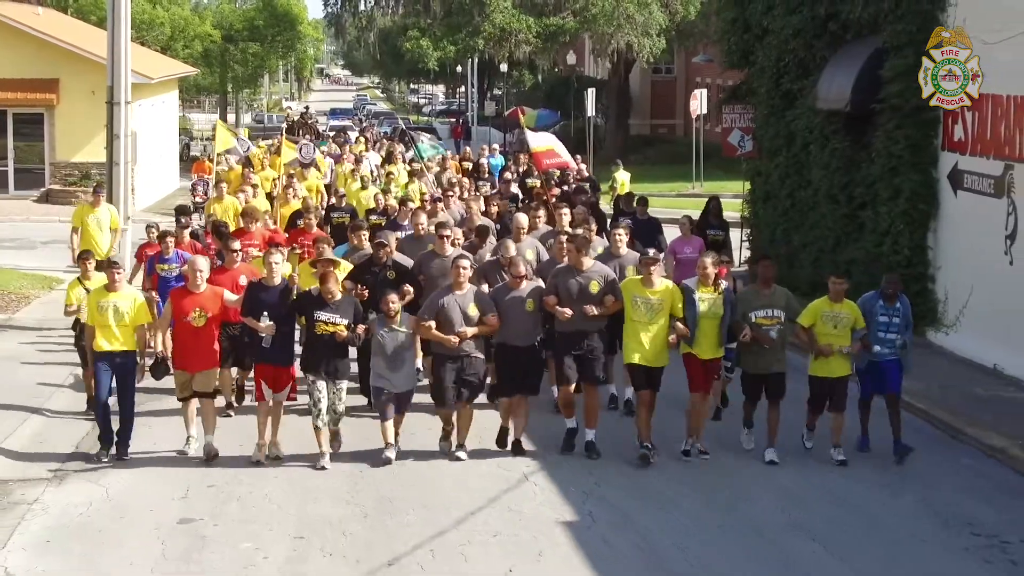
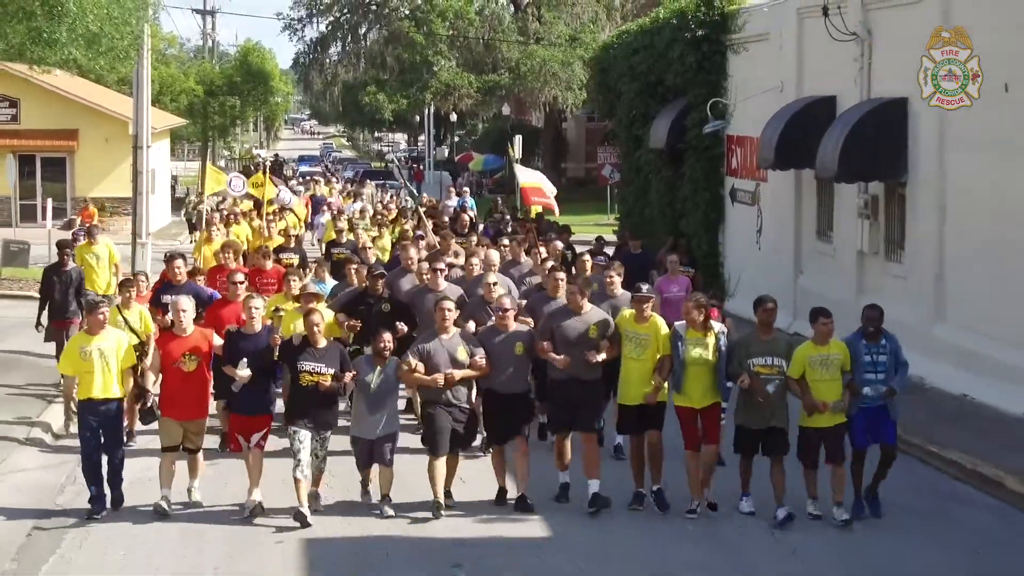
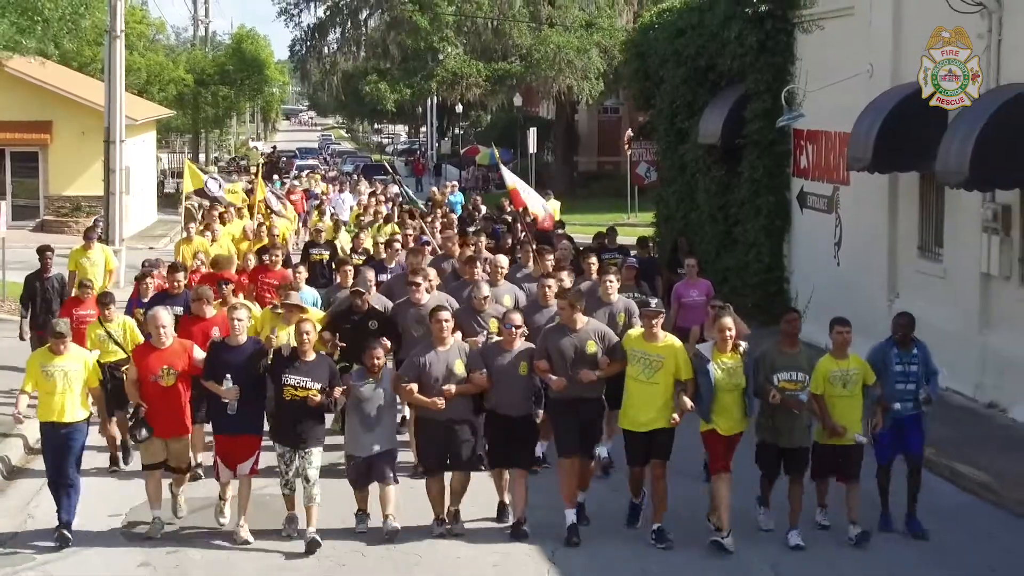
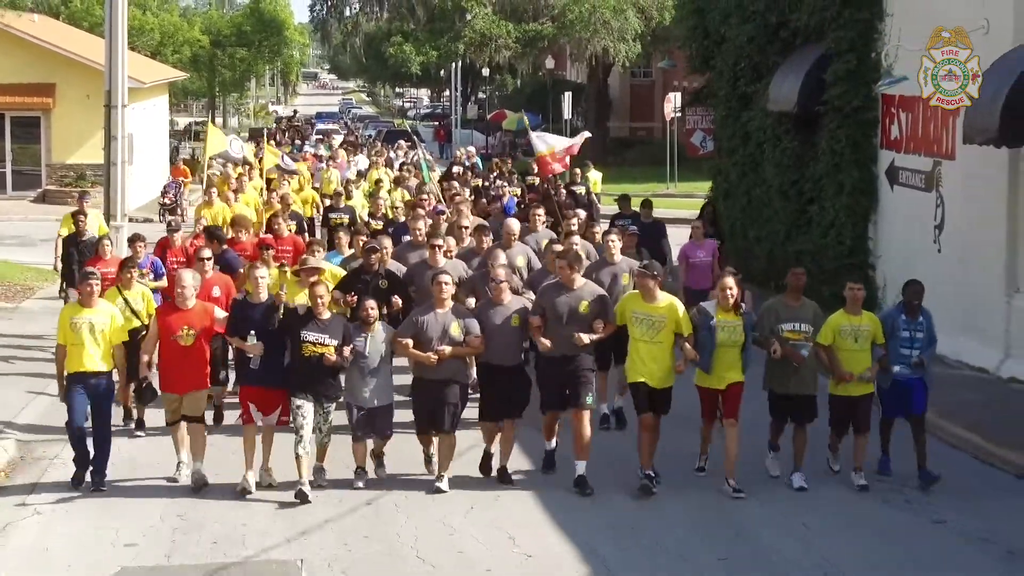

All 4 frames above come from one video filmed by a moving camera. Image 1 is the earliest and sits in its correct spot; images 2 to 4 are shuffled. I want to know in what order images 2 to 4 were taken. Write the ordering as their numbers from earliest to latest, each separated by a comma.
4, 3, 2
